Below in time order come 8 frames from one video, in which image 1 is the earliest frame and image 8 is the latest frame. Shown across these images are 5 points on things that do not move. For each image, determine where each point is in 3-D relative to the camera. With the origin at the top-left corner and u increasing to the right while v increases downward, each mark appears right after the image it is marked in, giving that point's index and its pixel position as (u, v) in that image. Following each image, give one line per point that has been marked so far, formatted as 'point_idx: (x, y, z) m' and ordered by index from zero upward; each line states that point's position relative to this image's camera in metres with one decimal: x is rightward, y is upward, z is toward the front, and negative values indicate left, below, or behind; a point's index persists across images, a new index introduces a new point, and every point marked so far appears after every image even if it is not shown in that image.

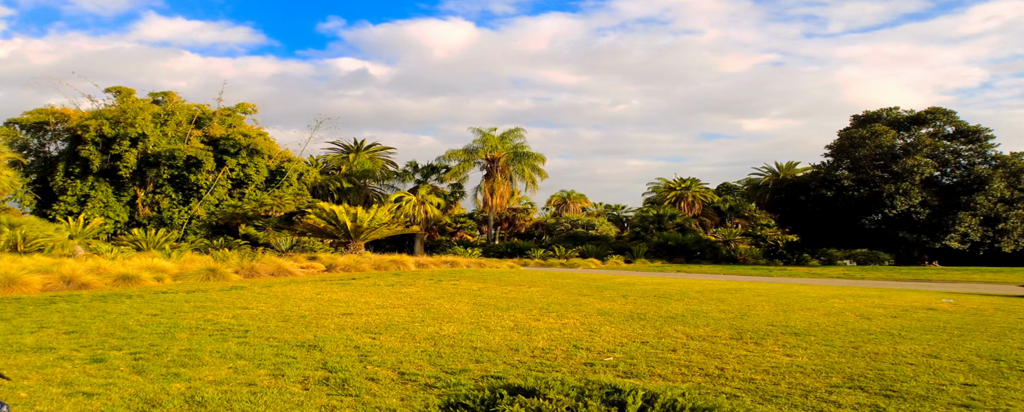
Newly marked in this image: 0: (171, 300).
0: (-5.5, -1.5, +11.9) m
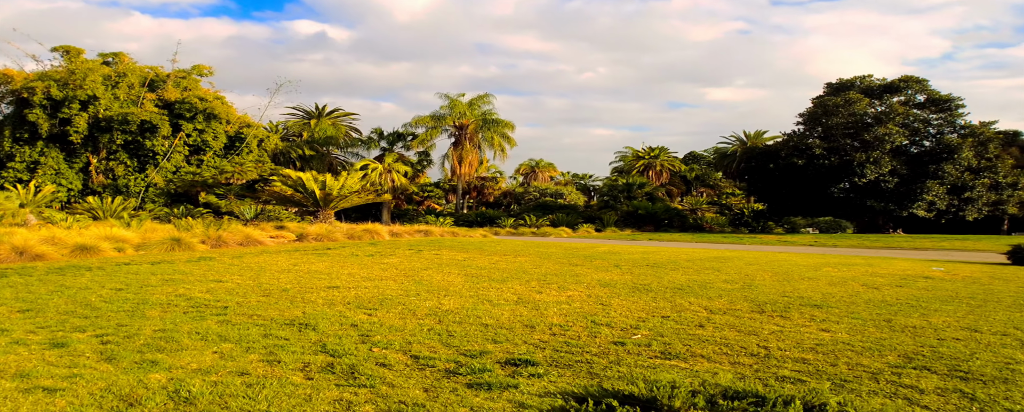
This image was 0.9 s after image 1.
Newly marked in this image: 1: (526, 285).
0: (-5.6, -1.0, +10.9) m
1: (+0.2, -1.1, +9.9) m
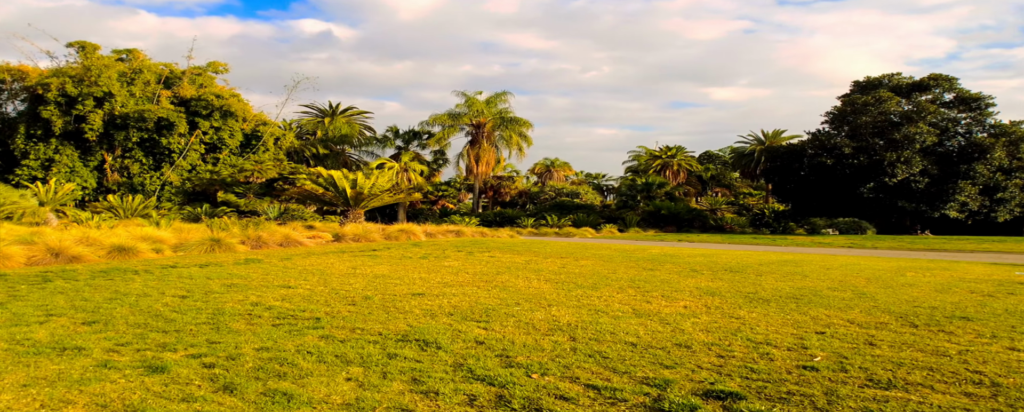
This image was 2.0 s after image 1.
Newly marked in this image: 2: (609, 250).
0: (-4.4, -1.0, +10.0) m
1: (+1.4, -1.1, +8.9) m
2: (+2.3, -1.0, +17.0) m
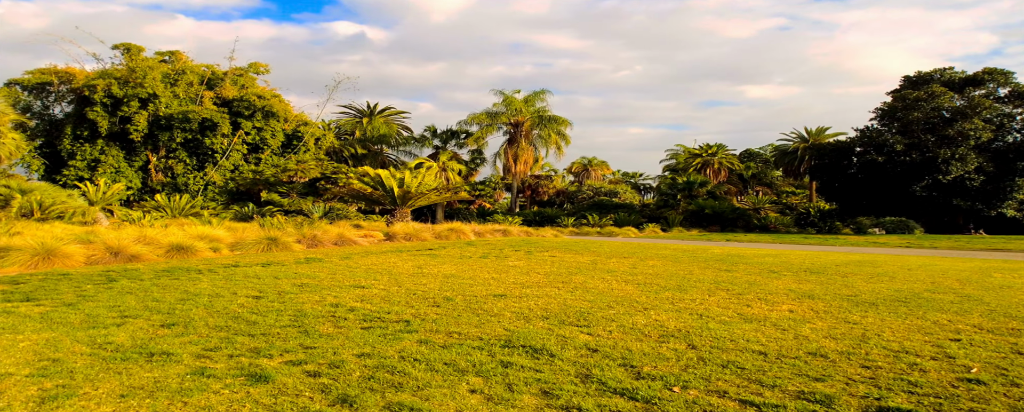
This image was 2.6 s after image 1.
0: (-3.4, -0.9, +9.7) m
1: (+2.3, -1.0, +8.4) m
2: (+3.6, -1.0, +16.4) m
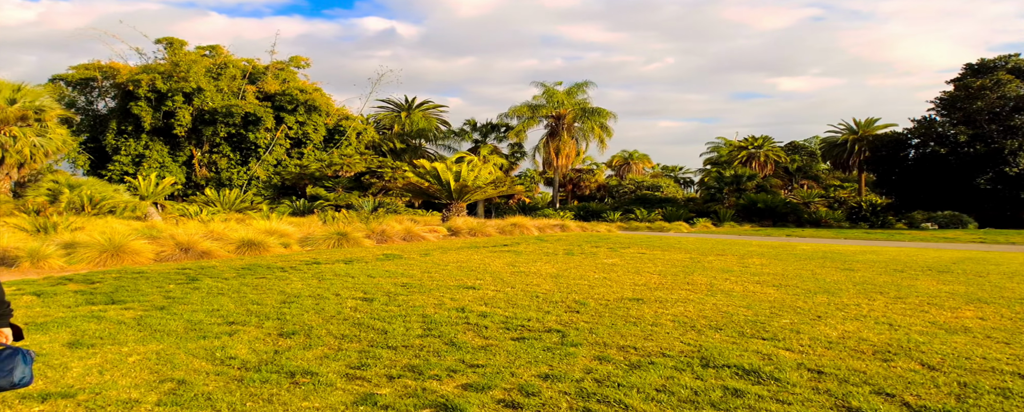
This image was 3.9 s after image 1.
0: (-2.1, -0.8, +8.9) m
1: (+3.6, -0.9, +7.4) m
2: (+5.2, -0.9, +15.4) m
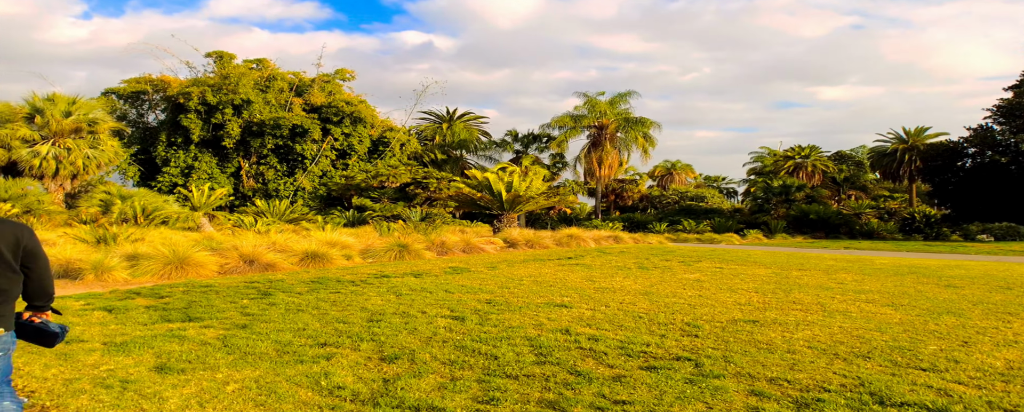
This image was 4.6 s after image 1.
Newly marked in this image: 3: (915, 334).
0: (-1.1, -1.0, +8.4) m
1: (+4.5, -1.0, +6.7) m
2: (+6.5, -1.1, +14.6) m
3: (+3.2, -1.0, +5.9) m
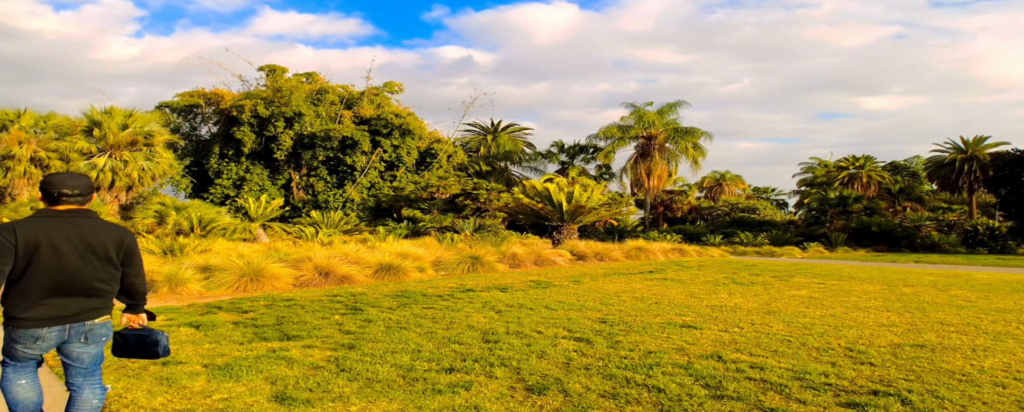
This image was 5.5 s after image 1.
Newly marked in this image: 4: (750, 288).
0: (0.0, -1.1, +7.8) m
1: (+5.6, -1.1, +5.8) m
2: (+7.9, -1.3, +13.5) m
3: (+4.2, -1.1, +5.0) m
4: (+3.3, -1.1, +10.1) m
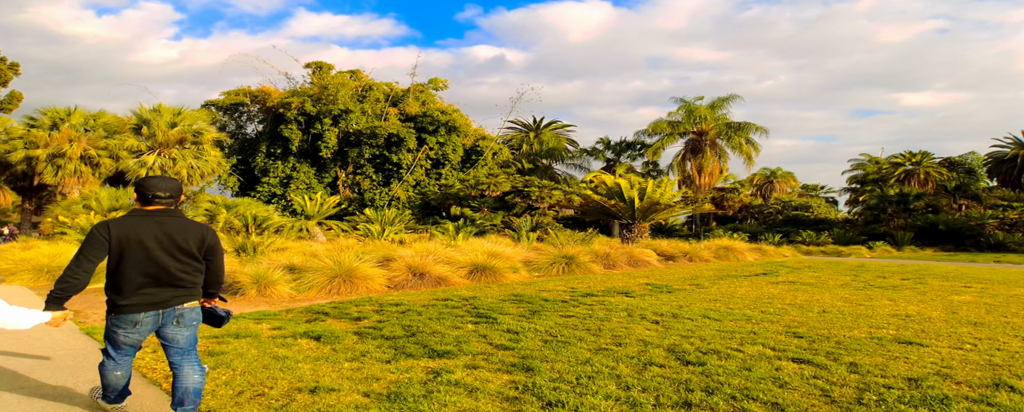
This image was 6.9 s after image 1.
0: (+1.4, -1.0, +6.8) m
1: (+6.9, -1.0, +4.5) m
2: (+9.5, -1.2, +12.2) m
3: (+5.4, -1.0, +3.8) m
4: (+4.8, -1.1, +9.0) m
